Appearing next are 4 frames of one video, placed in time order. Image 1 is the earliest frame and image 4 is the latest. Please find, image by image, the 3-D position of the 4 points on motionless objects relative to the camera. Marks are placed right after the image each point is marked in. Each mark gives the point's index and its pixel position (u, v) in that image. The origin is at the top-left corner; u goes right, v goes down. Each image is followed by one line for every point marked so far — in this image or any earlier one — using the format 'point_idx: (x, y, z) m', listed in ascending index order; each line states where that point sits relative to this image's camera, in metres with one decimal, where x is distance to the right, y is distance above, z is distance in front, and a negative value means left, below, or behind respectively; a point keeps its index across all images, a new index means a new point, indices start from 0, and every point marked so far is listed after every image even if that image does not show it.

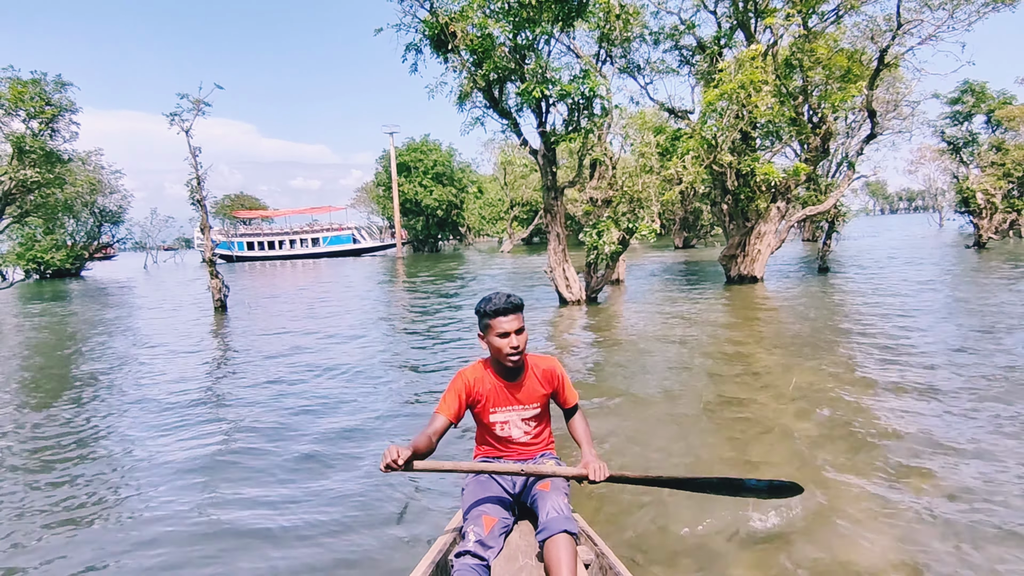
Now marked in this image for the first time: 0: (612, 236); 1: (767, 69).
0: (+2.1, +1.1, +13.3) m
1: (+5.5, +4.9, +13.4) m
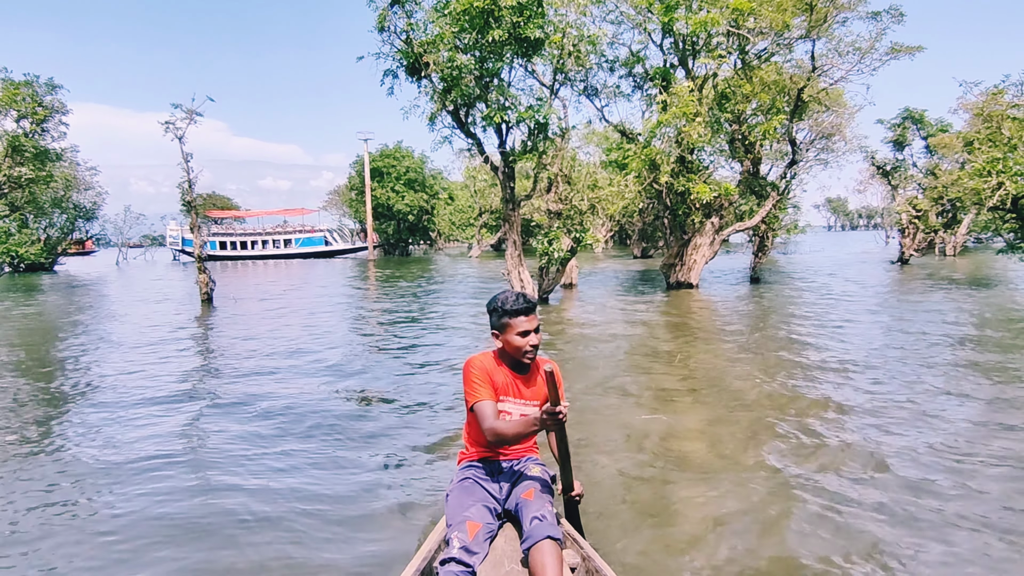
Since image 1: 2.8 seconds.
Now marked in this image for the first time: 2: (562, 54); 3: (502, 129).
0: (+1.2, +1.1, +14.9) m
1: (+4.7, +4.7, +15.2) m
2: (+1.1, +5.3, +13.7) m
3: (-0.2, +3.6, +13.6) m
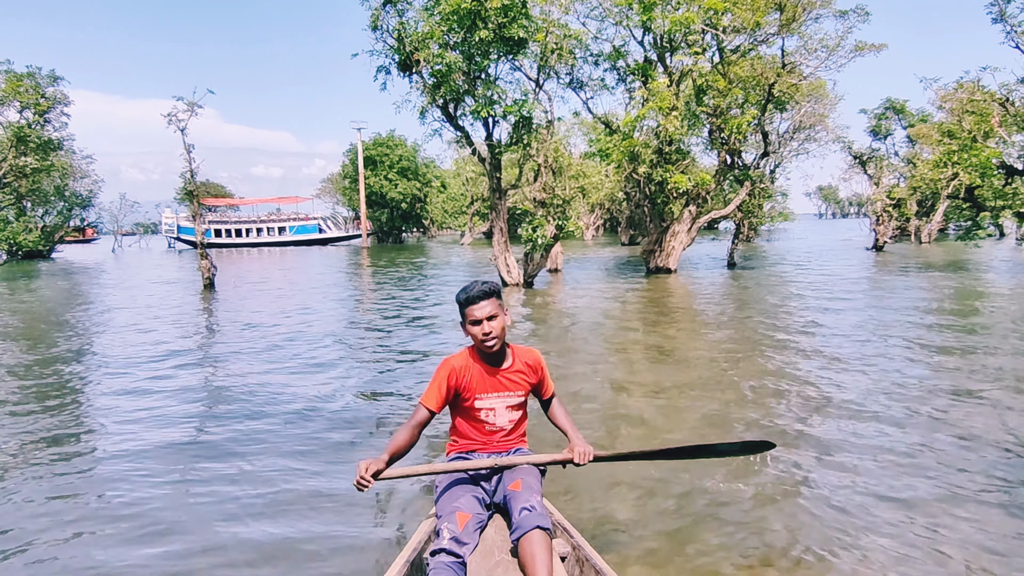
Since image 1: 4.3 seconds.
0: (+0.9, +1.5, +15.7) m
1: (+4.3, +5.1, +16.0) m
2: (+0.8, +5.6, +14.5) m
3: (-0.5, +3.9, +14.4) m
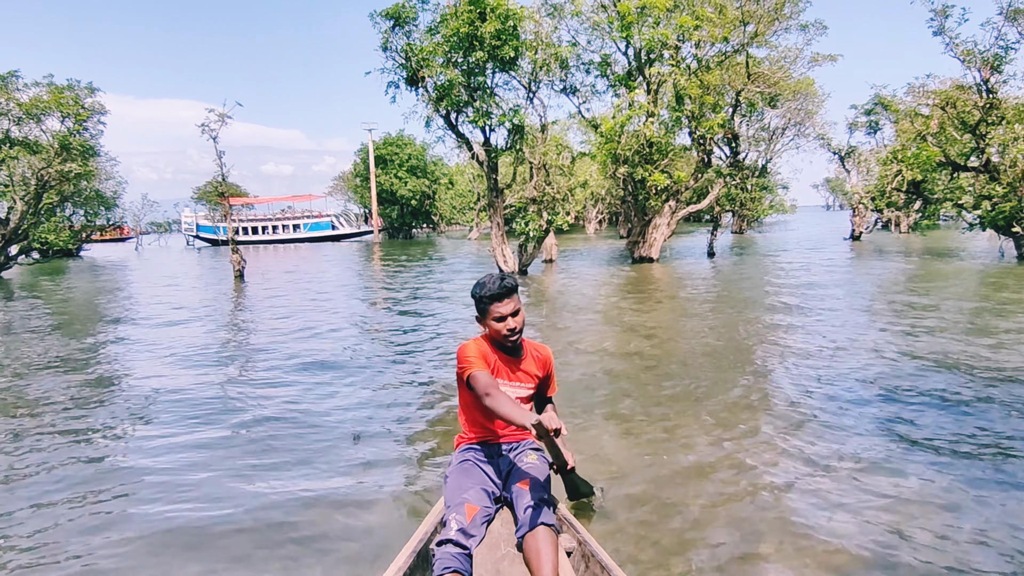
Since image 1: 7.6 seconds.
0: (+0.8, +1.8, +17.5) m
1: (+4.2, +5.5, +17.8) m
2: (+0.7, +6.0, +16.2) m
3: (-0.7, +4.2, +16.2) m
